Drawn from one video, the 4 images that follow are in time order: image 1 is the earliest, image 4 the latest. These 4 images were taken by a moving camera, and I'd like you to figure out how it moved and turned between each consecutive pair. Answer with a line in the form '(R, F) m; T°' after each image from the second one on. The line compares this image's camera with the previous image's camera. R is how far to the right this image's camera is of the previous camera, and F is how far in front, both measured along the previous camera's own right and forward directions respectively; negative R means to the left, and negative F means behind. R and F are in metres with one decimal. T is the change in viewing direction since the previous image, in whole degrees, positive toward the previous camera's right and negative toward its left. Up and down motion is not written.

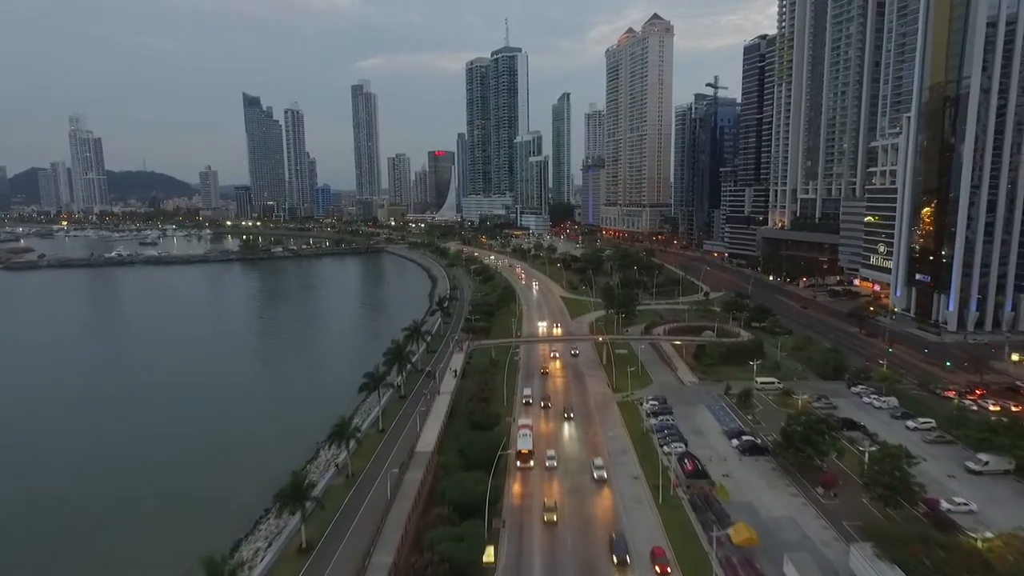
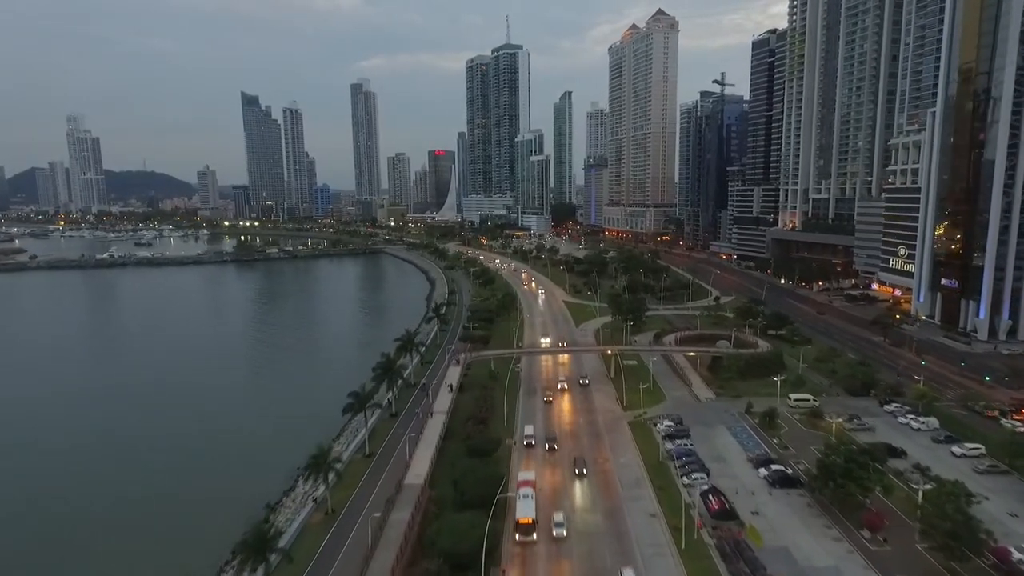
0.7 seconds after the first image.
(0.0, +4.0) m; 0°
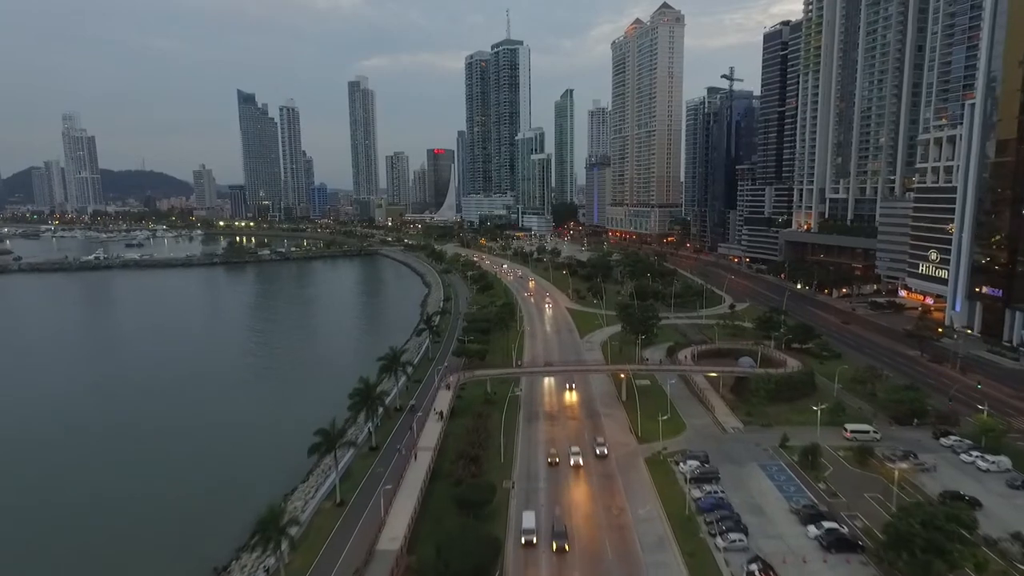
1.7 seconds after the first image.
(+0.2, +5.7) m; 0°
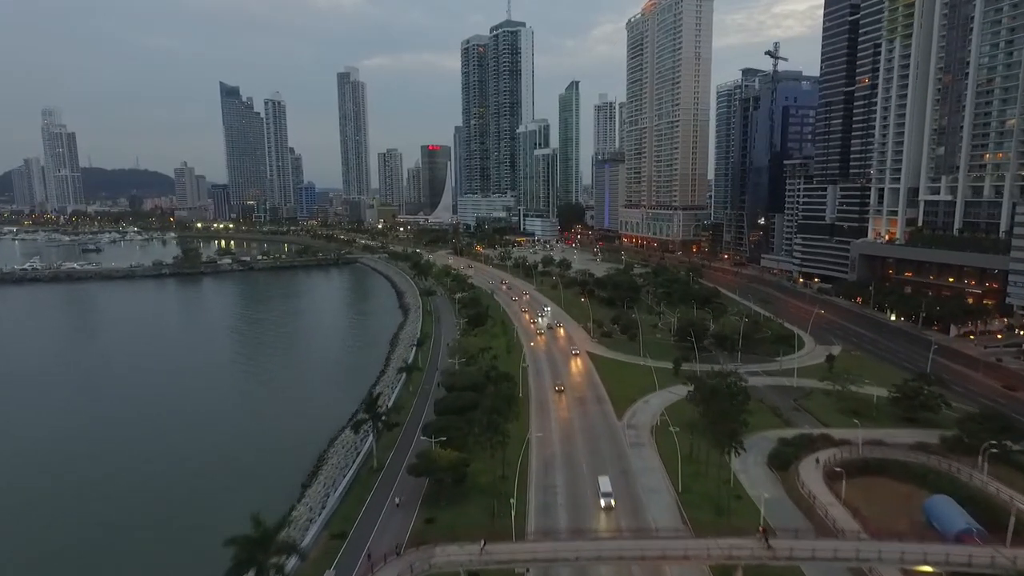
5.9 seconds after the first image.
(+0.1, +23.2) m; 0°
